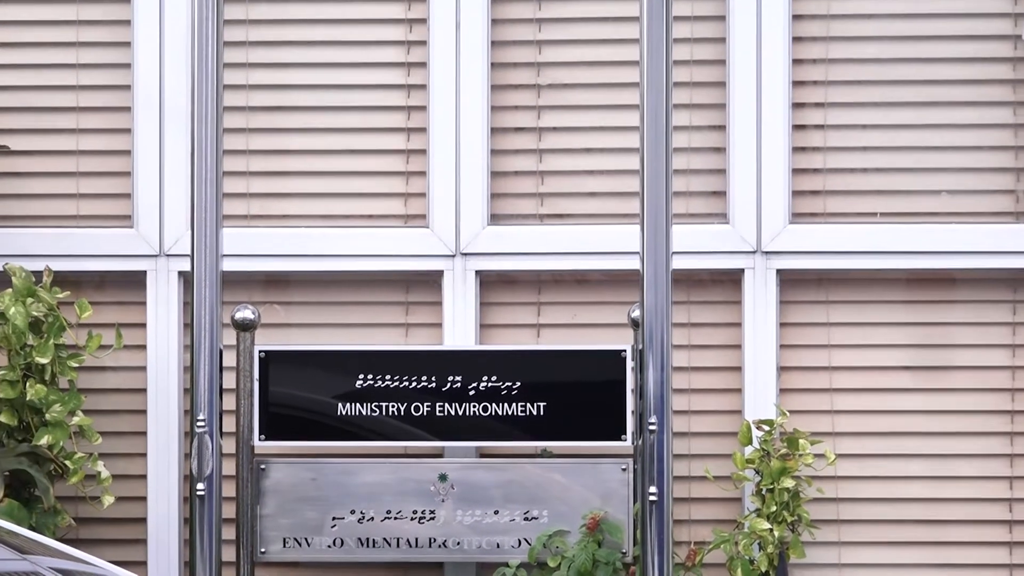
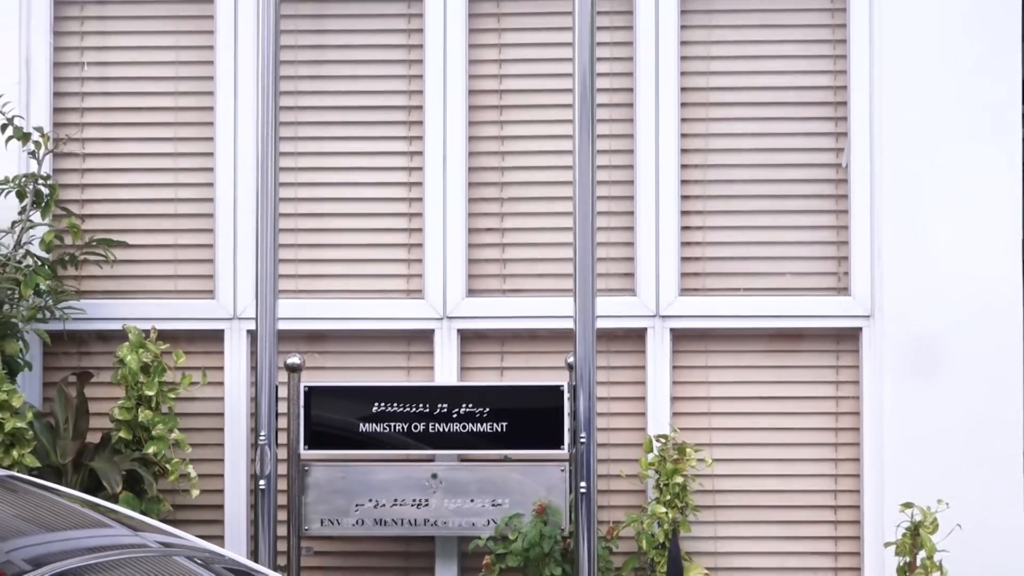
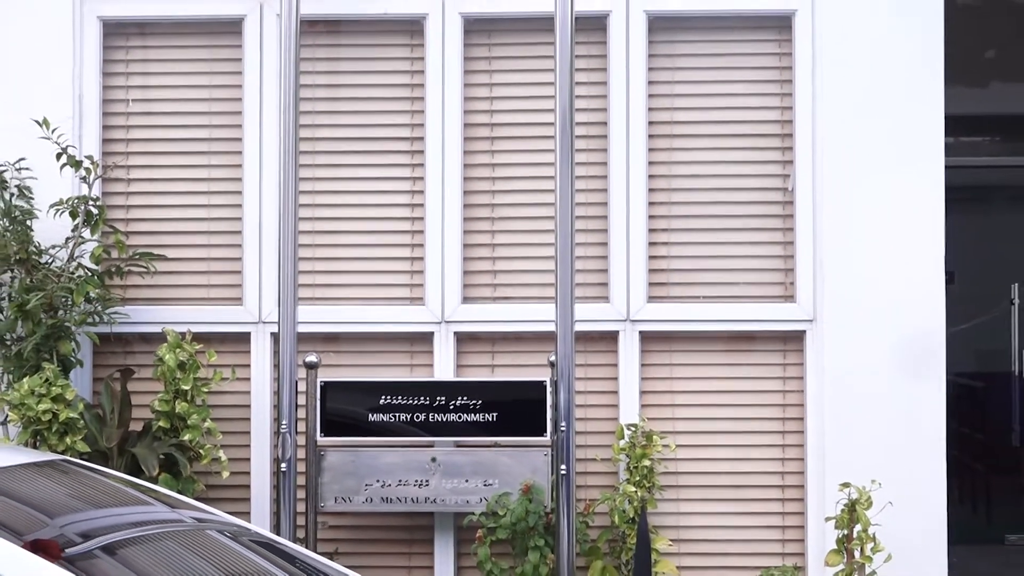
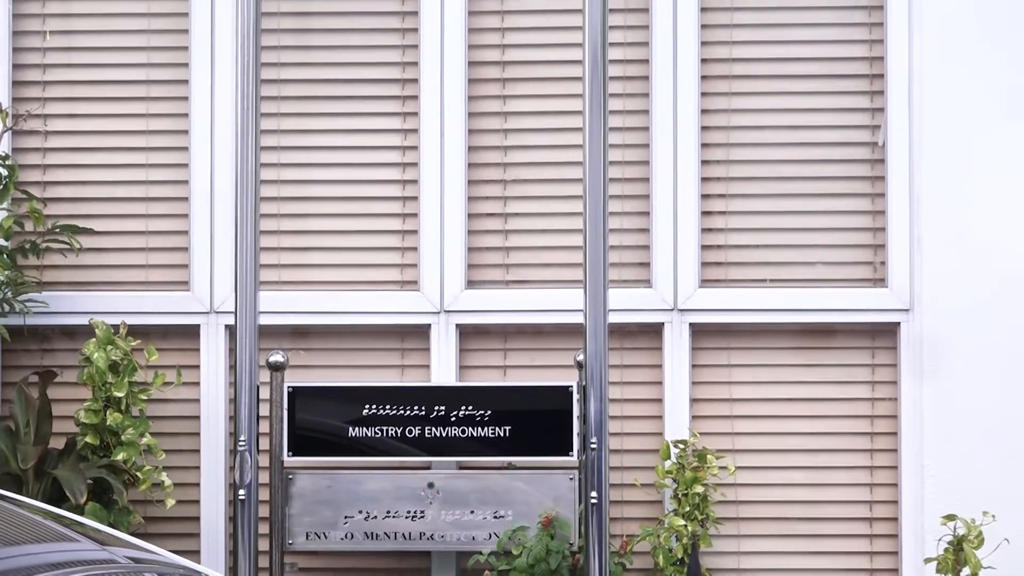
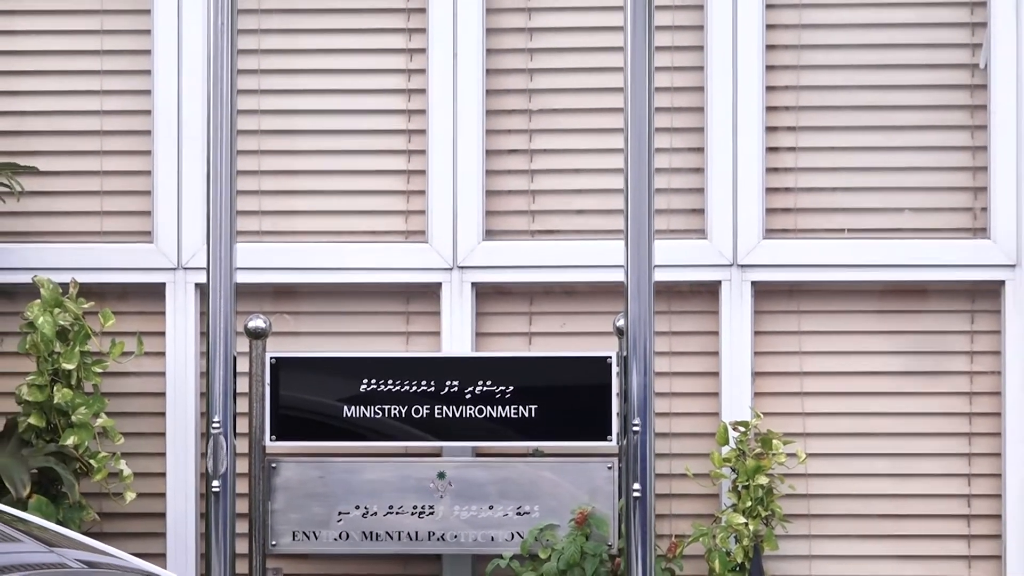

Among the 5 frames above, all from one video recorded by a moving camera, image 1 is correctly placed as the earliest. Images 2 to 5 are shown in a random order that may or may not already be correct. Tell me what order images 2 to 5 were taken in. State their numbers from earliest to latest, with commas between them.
5, 4, 2, 3
